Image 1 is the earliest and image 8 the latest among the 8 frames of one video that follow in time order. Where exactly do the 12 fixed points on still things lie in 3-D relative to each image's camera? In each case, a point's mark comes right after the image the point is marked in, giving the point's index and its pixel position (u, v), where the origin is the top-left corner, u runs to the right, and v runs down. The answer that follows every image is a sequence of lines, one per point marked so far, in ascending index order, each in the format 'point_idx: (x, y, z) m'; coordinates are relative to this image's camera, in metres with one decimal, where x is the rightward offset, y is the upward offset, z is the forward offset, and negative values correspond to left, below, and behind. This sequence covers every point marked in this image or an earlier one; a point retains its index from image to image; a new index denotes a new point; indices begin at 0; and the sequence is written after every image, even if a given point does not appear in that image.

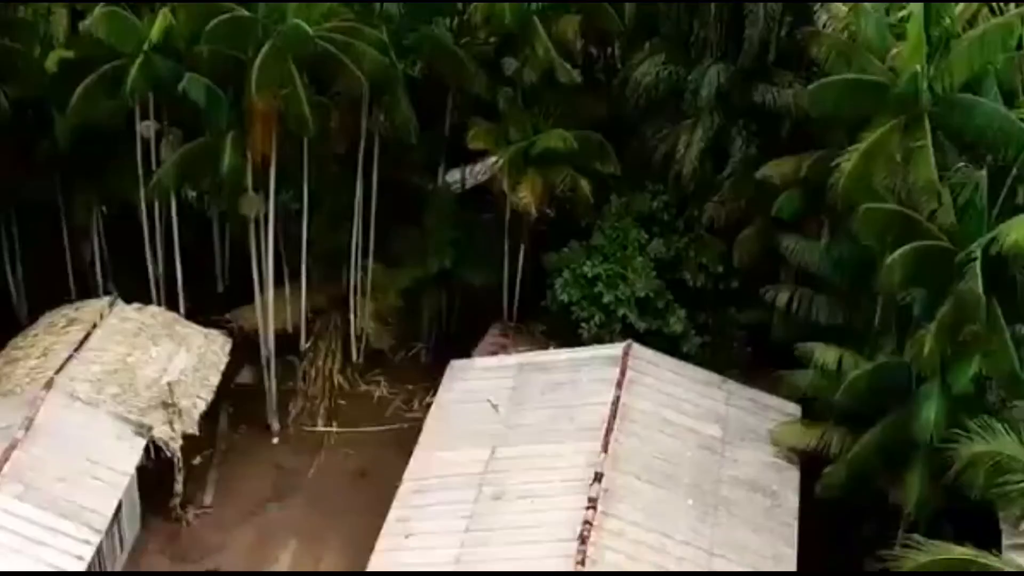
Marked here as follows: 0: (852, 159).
0: (+1.2, +0.5, +6.6) m
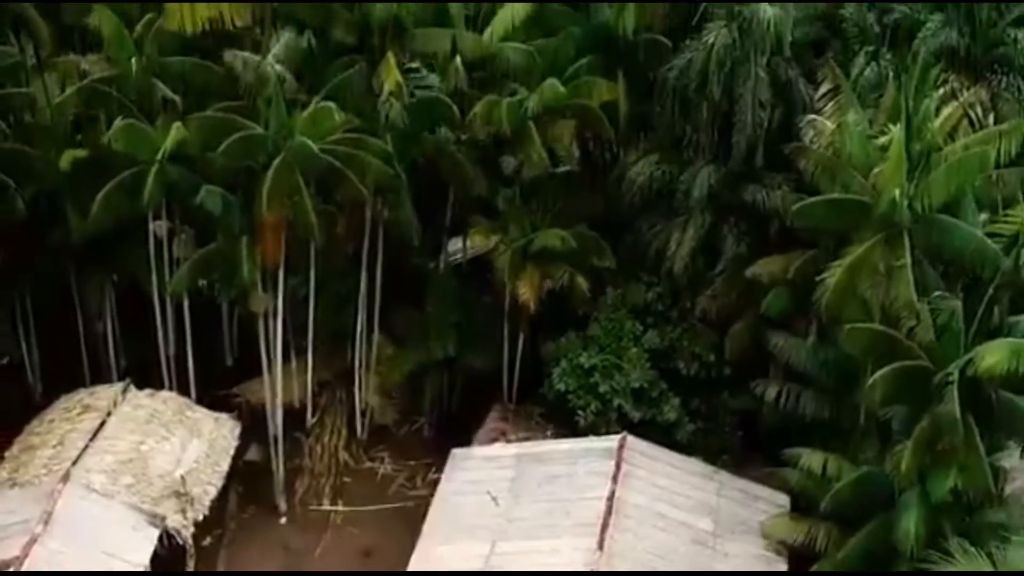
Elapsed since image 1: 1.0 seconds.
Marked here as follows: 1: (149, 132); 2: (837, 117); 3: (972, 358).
0: (+1.2, 0.0, +6.9) m
1: (-1.5, +0.6, +7.6) m
2: (+1.4, +0.7, +7.6) m
3: (+1.6, -0.3, +6.4) m
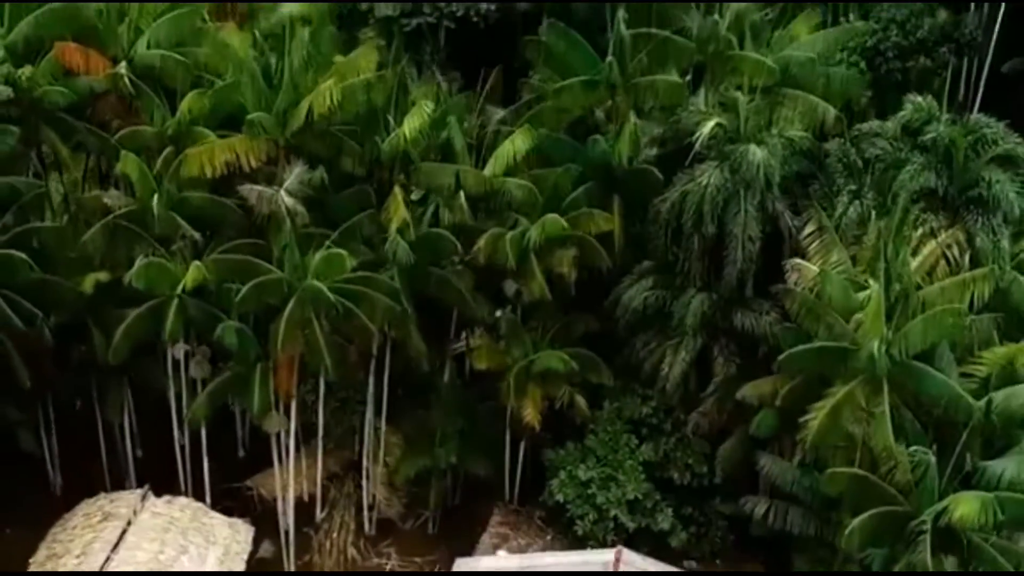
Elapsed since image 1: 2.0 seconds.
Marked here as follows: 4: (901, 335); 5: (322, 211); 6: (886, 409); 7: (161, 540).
0: (+1.2, -0.5, +7.3) m
1: (-1.5, +0.1, +8.0) m
2: (+1.4, +0.1, +8.0) m
3: (+1.6, -0.8, +6.8) m
4: (+1.6, -0.2, +7.2) m
5: (-1.0, +0.4, +9.3) m
6: (+1.5, -0.5, +7.2) m
7: (-1.7, -1.3, +8.9) m
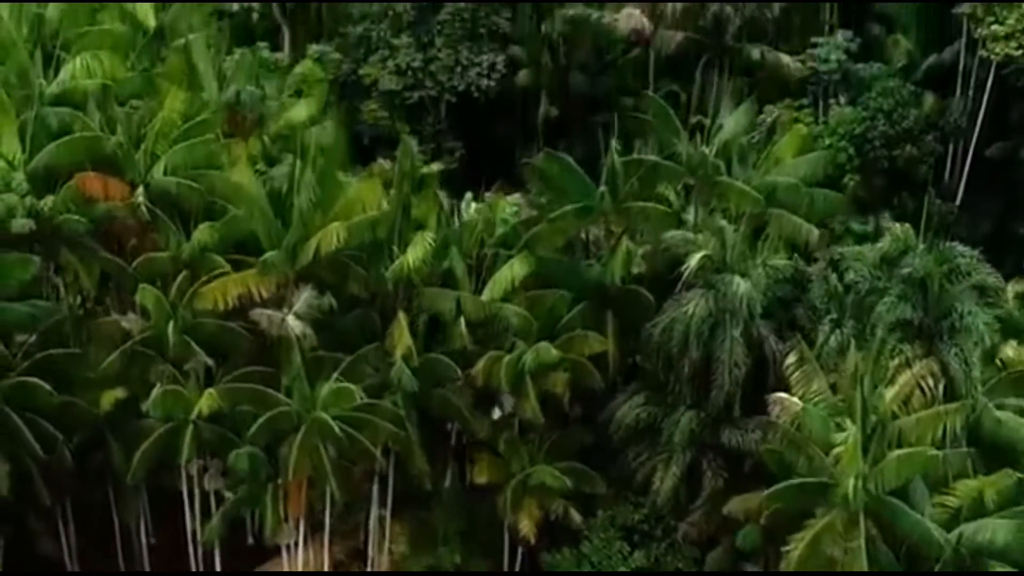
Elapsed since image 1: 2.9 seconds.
0: (+1.2, -1.1, +7.7) m
1: (-1.5, -0.5, +8.5) m
2: (+1.4, -0.5, +8.4) m
3: (+1.6, -1.4, +7.2) m
4: (+1.5, -0.8, +7.6) m
5: (-1.0, -0.2, +9.7) m
6: (+1.5, -1.1, +7.6) m
7: (-1.8, -1.9, +9.4) m
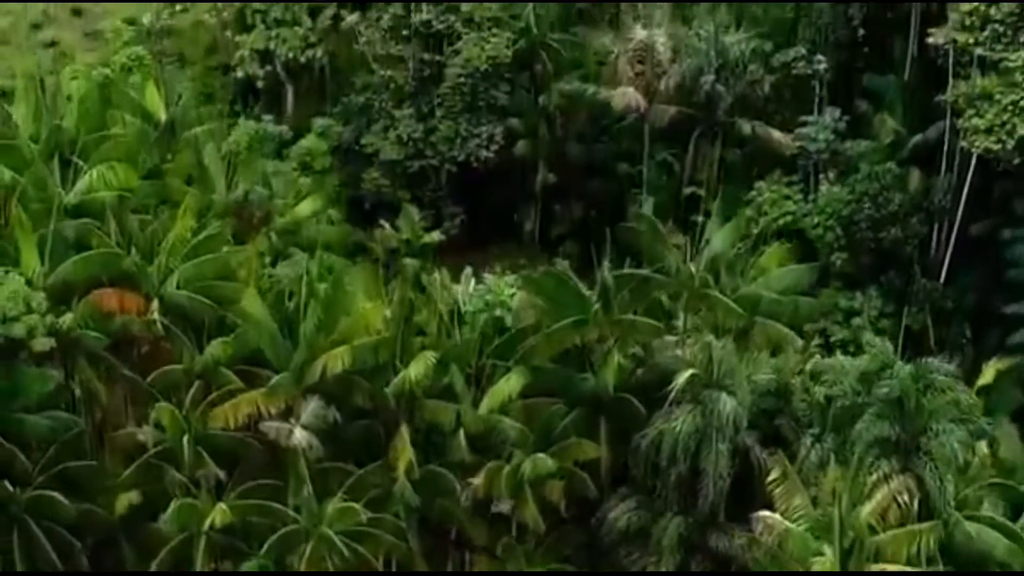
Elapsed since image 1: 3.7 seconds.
0: (+1.2, -1.7, +8.2) m
1: (-1.6, -1.1, +8.9) m
2: (+1.3, -1.1, +8.9) m
3: (+1.6, -2.0, +7.7) m
4: (+1.5, -1.4, +8.1) m
5: (-1.0, -0.8, +10.1) m
6: (+1.5, -1.7, +8.1) m
7: (-1.8, -2.4, +9.8) m
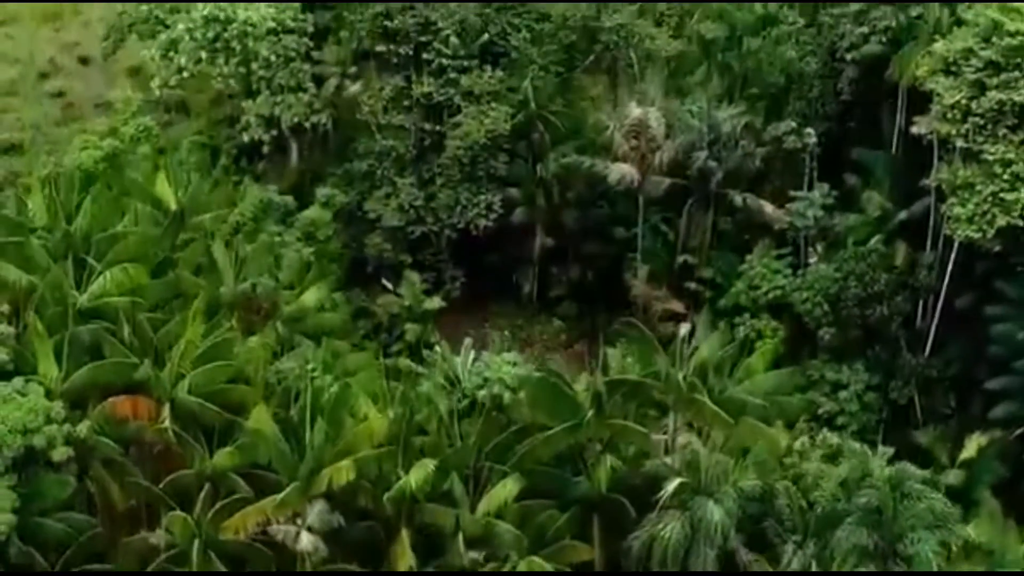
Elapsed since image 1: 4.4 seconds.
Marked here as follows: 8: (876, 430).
0: (+1.2, -2.3, +8.6) m
1: (-1.6, -1.7, +9.4) m
2: (+1.3, -1.7, +9.3) m
3: (+1.6, -2.6, +8.1) m
4: (+1.5, -2.0, +8.5) m
5: (-1.0, -1.4, +10.6) m
6: (+1.4, -2.3, +8.5) m
7: (-1.8, -3.0, +10.3) m
8: (+2.9, -1.2, +14.6) m
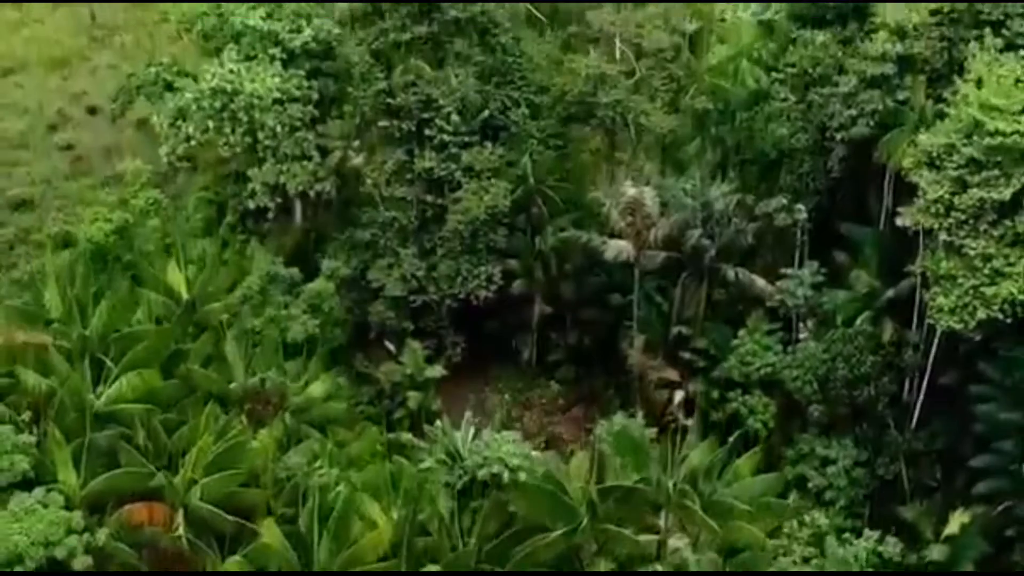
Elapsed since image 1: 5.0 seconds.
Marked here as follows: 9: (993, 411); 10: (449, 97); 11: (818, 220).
0: (+1.2, -3.0, +9.1) m
1: (-1.6, -2.4, +9.9) m
2: (+1.3, -2.3, +9.8) m
3: (+1.6, -3.3, +8.6) m
4: (+1.5, -2.6, +9.0) m
5: (-1.0, -2.1, +11.1) m
6: (+1.4, -2.9, +9.0) m
7: (-1.8, -3.7, +10.7) m
8: (+2.9, -1.8, +15.1) m
9: (+3.9, -1.0, +14.5) m
10: (-0.6, +1.8, +16.6) m
11: (+2.9, +0.6, +16.7) m
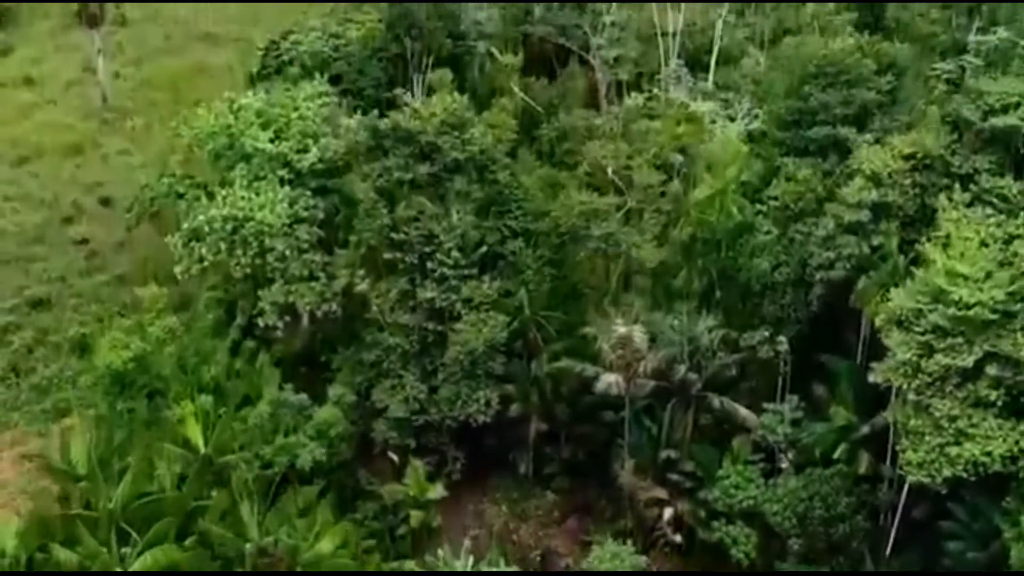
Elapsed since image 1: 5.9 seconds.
0: (+1.2, -4.2, +10.0) m
1: (-1.6, -3.6, +10.8) m
2: (+1.3, -3.6, +10.7) m
3: (+1.5, -4.5, +9.5) m
4: (+1.5, -3.9, +9.9) m
5: (-1.1, -3.3, +12.0) m
6: (+1.4, -4.2, +9.9) m
7: (-1.8, -5.0, +11.7) m
8: (+2.9, -3.1, +16.0) m
9: (+3.9, -2.2, +15.4) m
10: (-0.6, +0.5, +17.5) m
11: (+2.8, -0.6, +17.6) m
